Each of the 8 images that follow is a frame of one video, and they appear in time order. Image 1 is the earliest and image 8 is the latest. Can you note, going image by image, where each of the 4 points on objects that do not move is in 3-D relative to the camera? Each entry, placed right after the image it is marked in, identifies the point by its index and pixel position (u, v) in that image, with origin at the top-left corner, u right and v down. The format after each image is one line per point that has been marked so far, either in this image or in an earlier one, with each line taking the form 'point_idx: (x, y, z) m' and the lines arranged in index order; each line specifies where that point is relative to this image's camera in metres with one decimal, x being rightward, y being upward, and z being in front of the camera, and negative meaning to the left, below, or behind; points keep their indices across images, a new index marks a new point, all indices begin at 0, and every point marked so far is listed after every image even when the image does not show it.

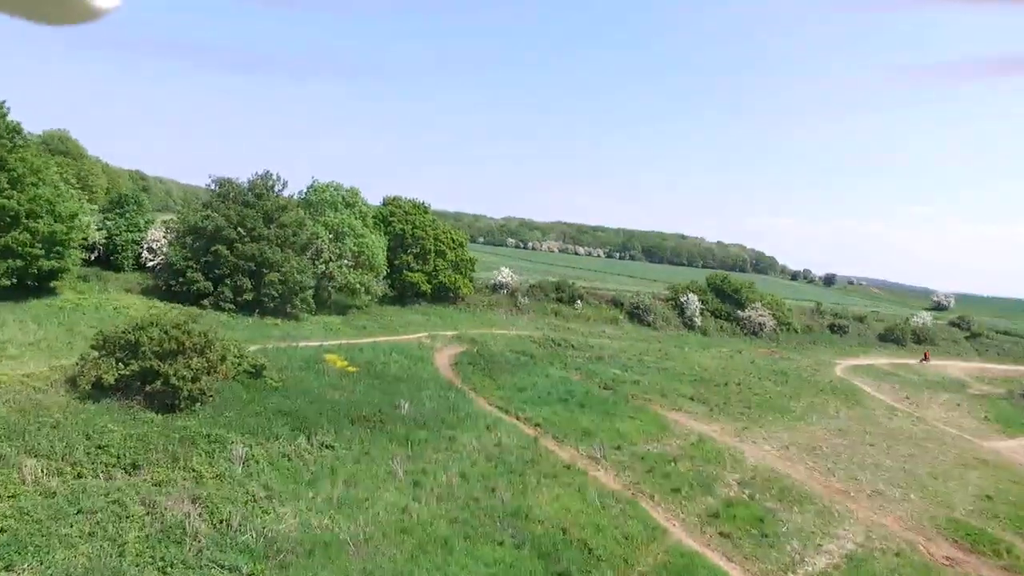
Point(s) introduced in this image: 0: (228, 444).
0: (-7.4, -4.1, +16.2) m
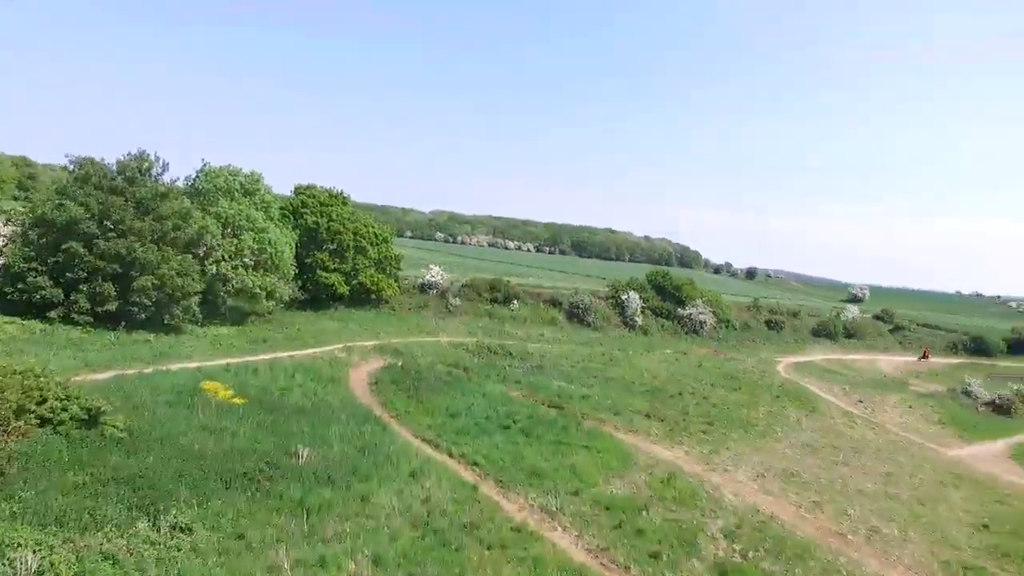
0: (-8.6, -4.5, +10.6) m
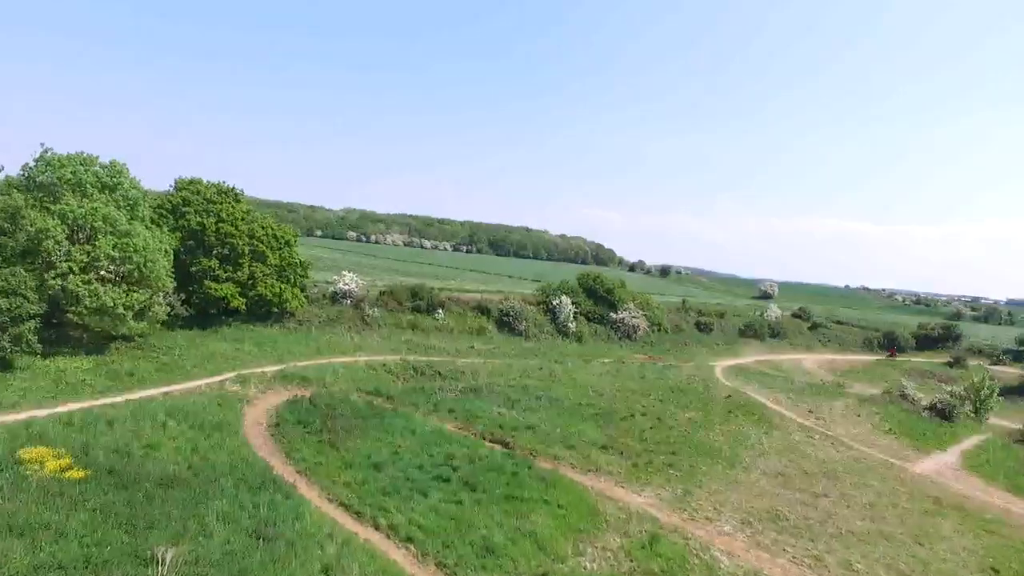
0: (-8.6, -5.2, +5.1) m
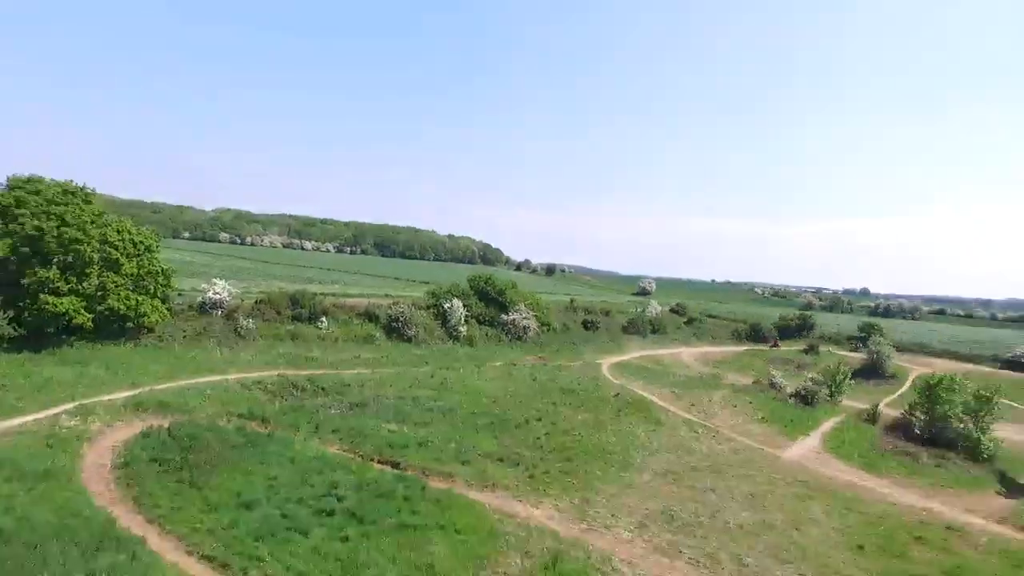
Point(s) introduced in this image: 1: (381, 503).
0: (-9.1, -5.7, +2.5) m
1: (-3.9, -6.4, +18.5) m
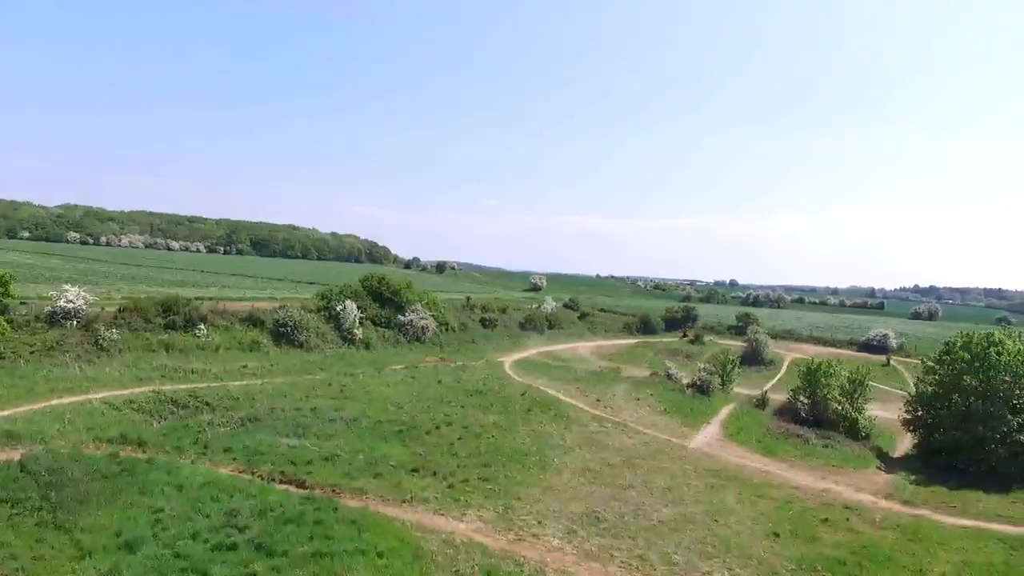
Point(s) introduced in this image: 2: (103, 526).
0: (-8.2, -5.9, -0.1) m
1: (-5.9, -6.4, +16.6) m
2: (-10.4, -6.0, +15.8) m
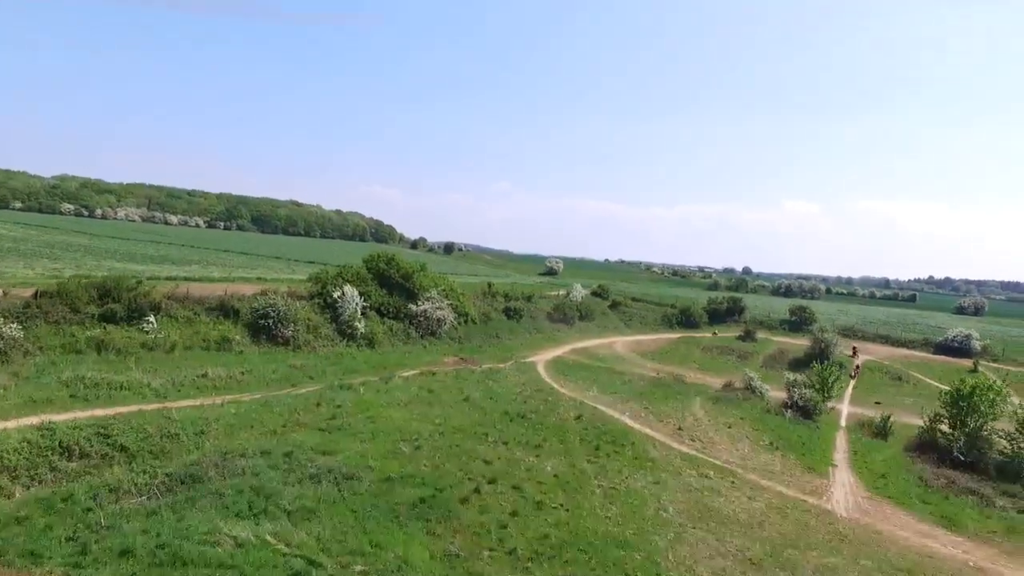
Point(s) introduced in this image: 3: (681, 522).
0: (-6.0, -6.3, -9.8) m
1: (-3.7, -6.4, +6.9) m
2: (-8.2, -5.8, +6.2) m
3: (+4.9, -6.9, +18.2) m
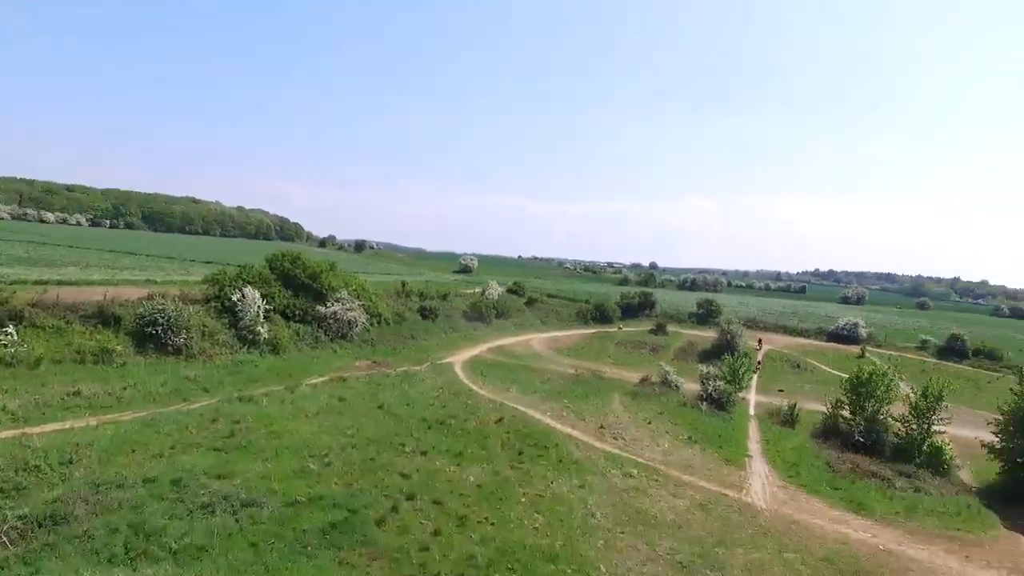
0: (-4.3, -6.5, -11.6) m
1: (-4.2, -6.5, +5.2) m
2: (-8.6, -6.0, +3.9) m
3: (+2.7, -6.8, +17.6) m
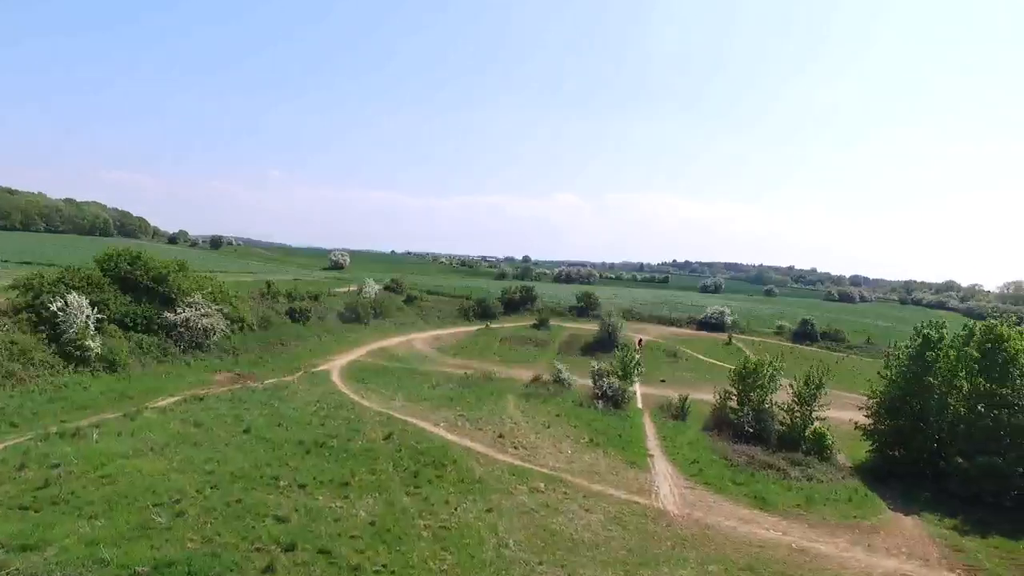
0: (-0.7, -6.9, -14.4) m
1: (-4.0, -6.7, +2.1) m
2: (-8.0, -6.4, -0.1) m
3: (+0.3, -6.8, +15.6) m
